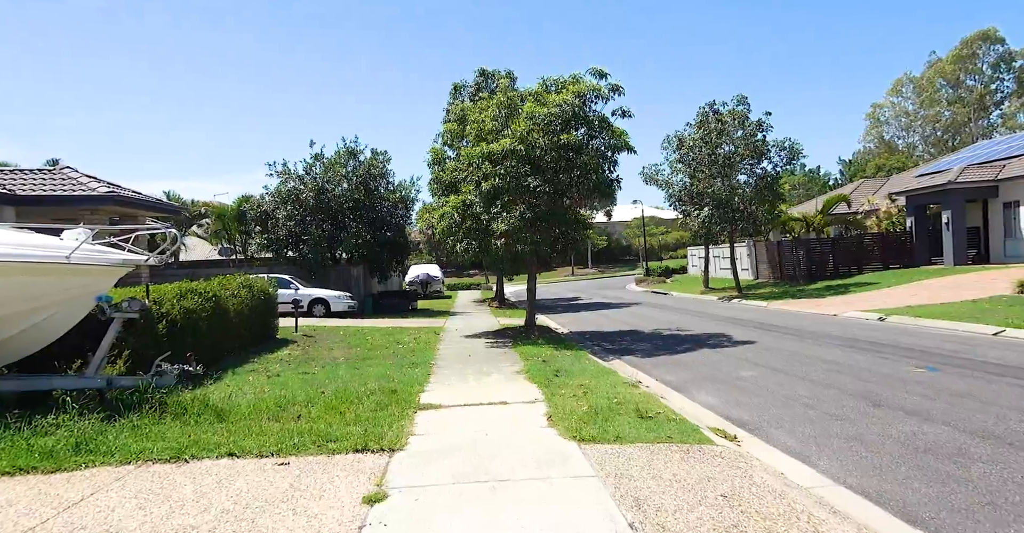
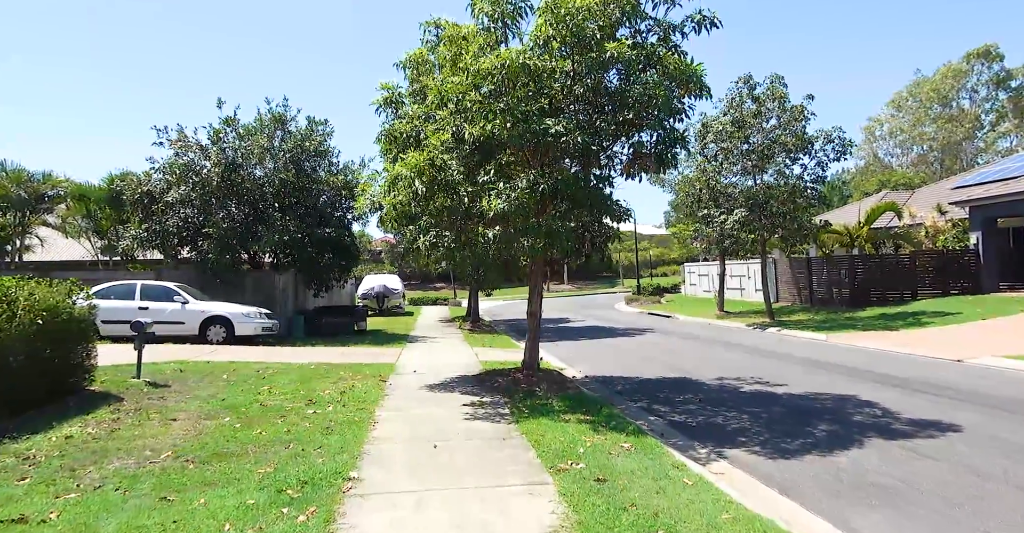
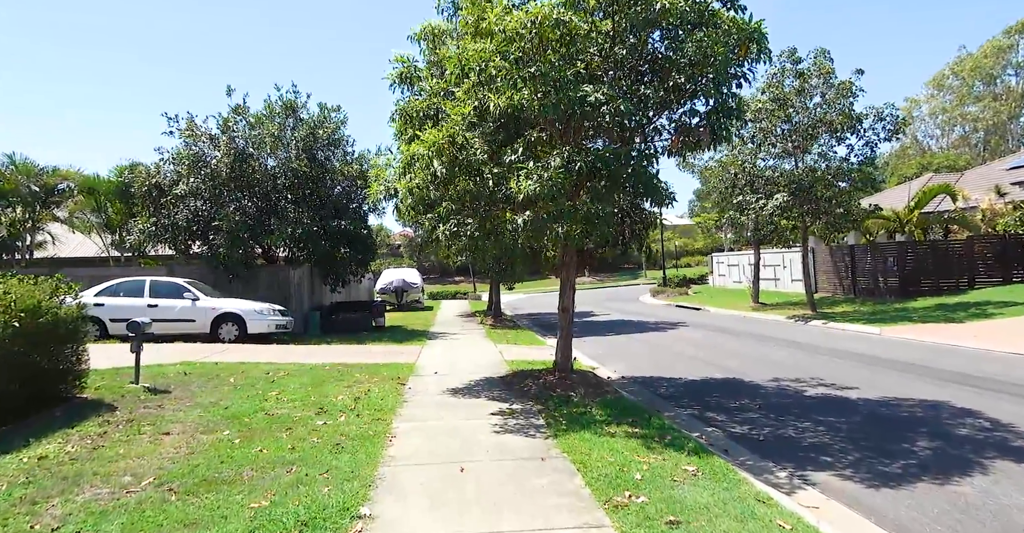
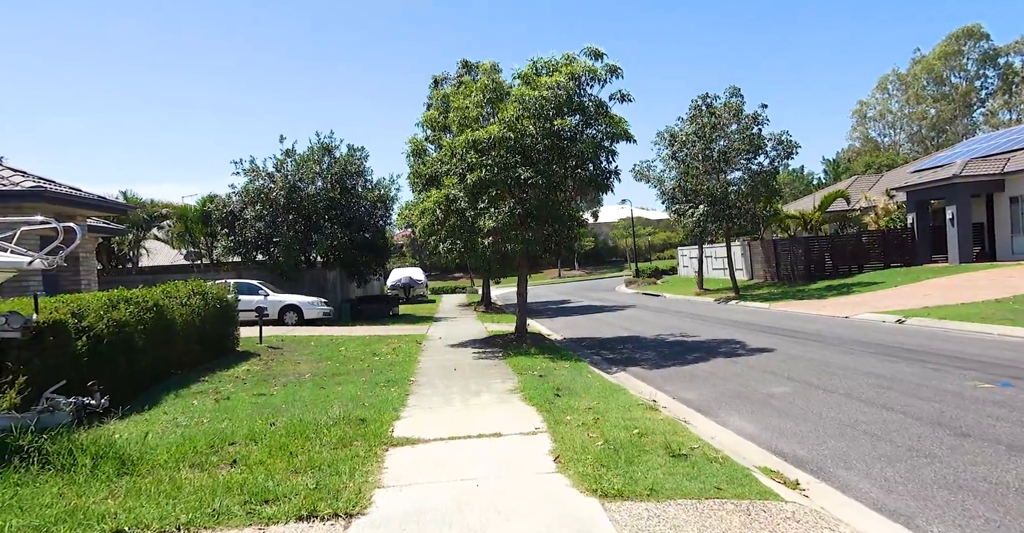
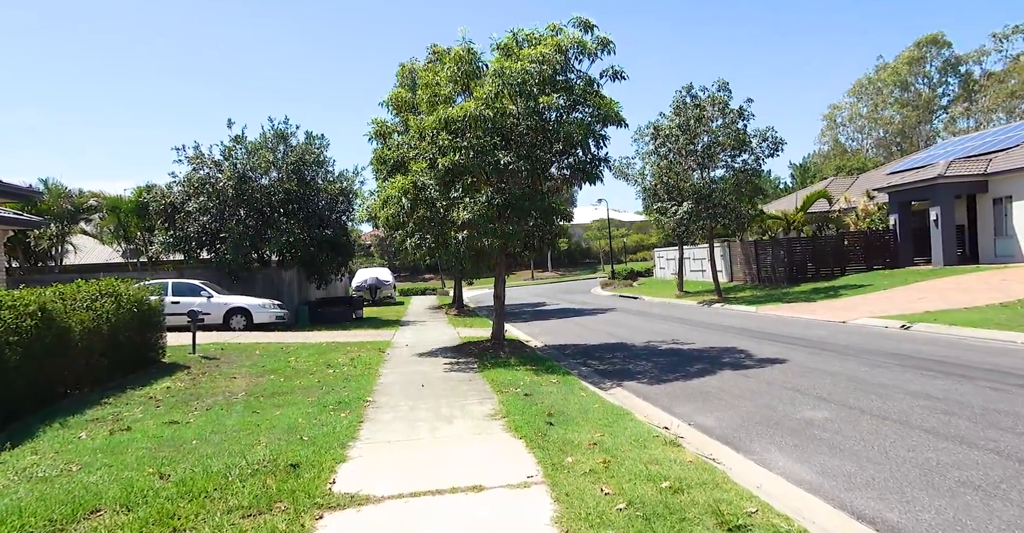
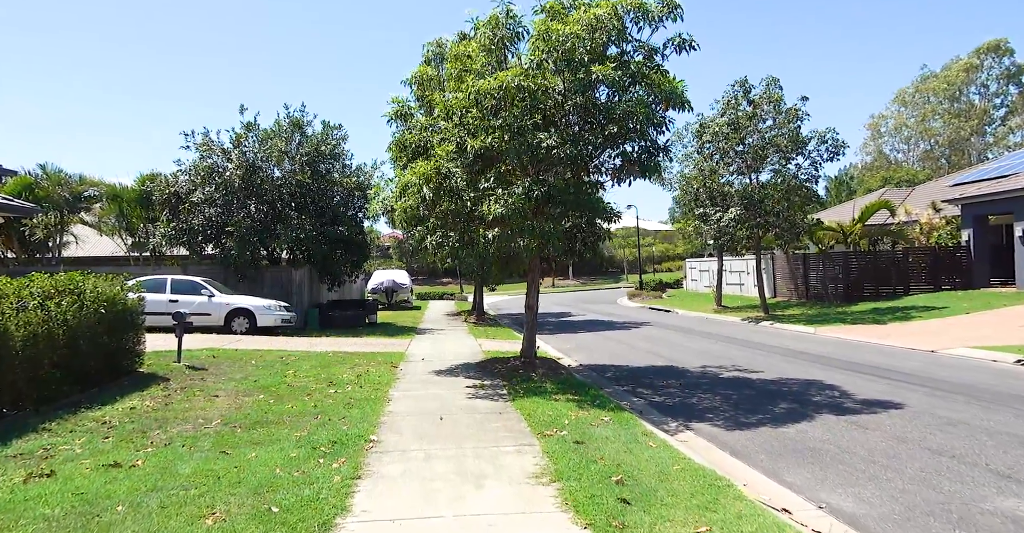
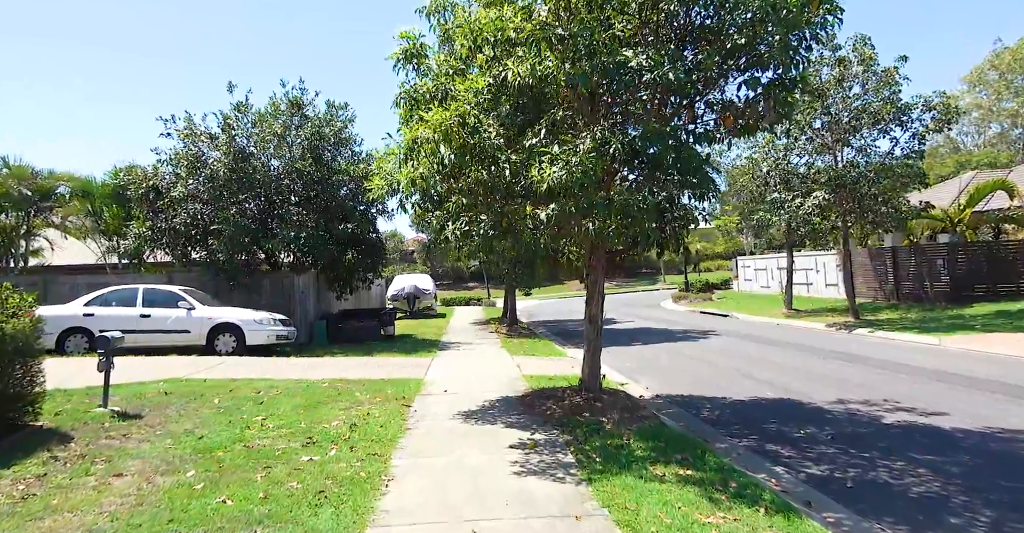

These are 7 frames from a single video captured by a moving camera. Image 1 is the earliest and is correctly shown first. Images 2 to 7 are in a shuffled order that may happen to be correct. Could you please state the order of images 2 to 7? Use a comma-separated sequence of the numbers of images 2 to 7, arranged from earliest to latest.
4, 5, 6, 2, 3, 7
